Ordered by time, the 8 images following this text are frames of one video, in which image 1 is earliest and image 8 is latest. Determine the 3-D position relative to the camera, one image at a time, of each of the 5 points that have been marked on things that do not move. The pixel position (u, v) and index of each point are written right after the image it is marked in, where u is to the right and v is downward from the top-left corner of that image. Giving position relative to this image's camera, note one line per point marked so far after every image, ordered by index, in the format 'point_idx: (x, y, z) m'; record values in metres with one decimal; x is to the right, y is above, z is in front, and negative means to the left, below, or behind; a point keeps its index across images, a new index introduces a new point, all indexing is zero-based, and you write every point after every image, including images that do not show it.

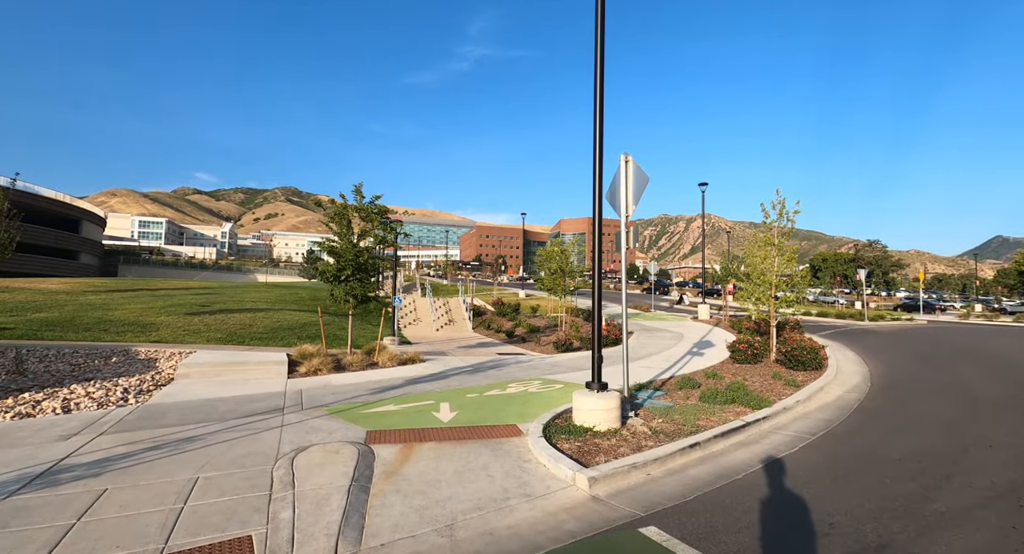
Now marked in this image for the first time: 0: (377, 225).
0: (-3.7, +1.4, +12.3) m
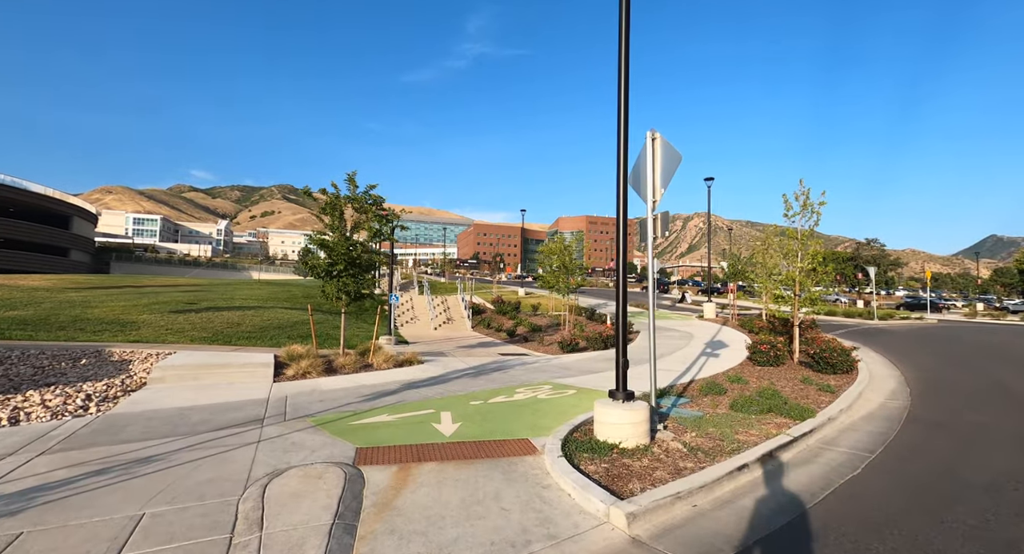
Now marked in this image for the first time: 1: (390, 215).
0: (-3.5, +1.6, +11.5) m
1: (-3.2, +1.6, +11.9) m
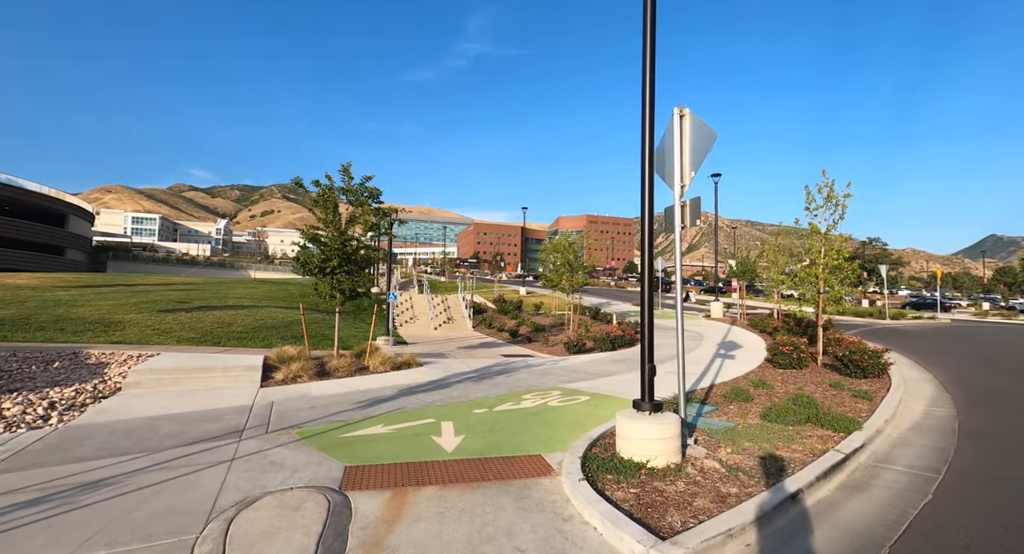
0: (-3.4, +1.6, +10.8) m
1: (-3.1, +1.7, +11.2) m
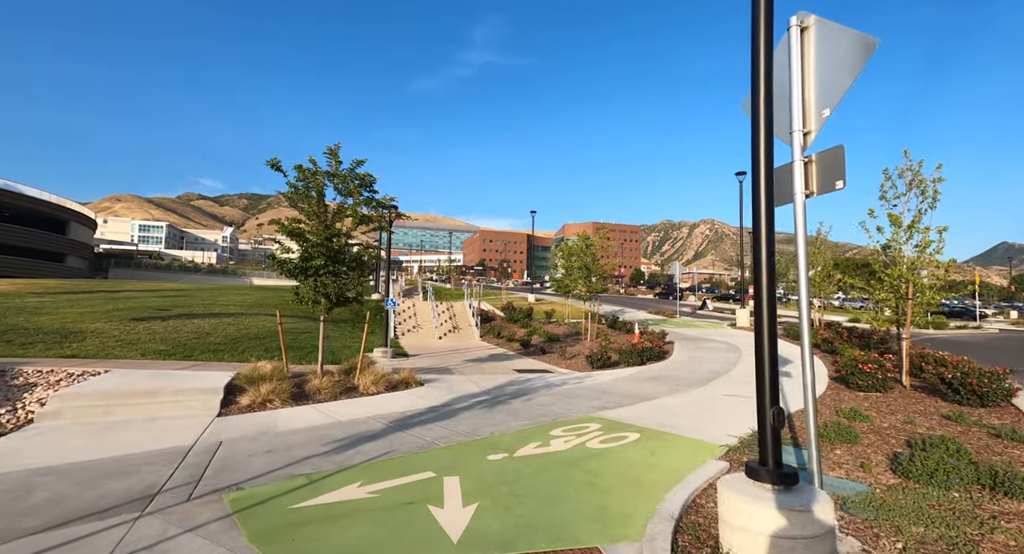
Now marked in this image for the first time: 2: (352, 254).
0: (-3.1, +1.6, +9.1) m
1: (-2.7, +1.7, +9.5) m
2: (-3.4, +0.5, +9.6) m
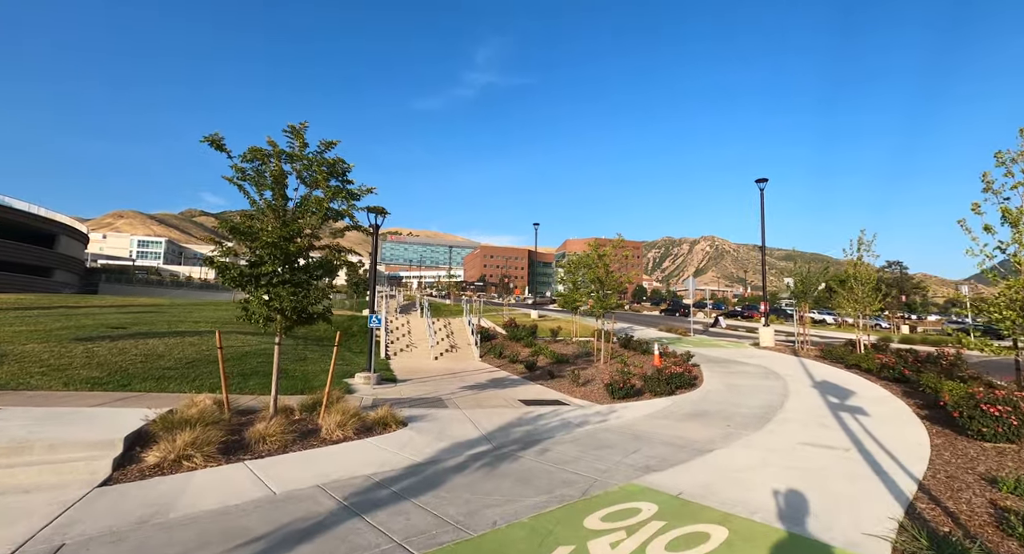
0: (-2.9, +1.4, +7.2) m
1: (-2.6, +1.5, +7.6) m
2: (-3.3, +0.3, +7.6) m
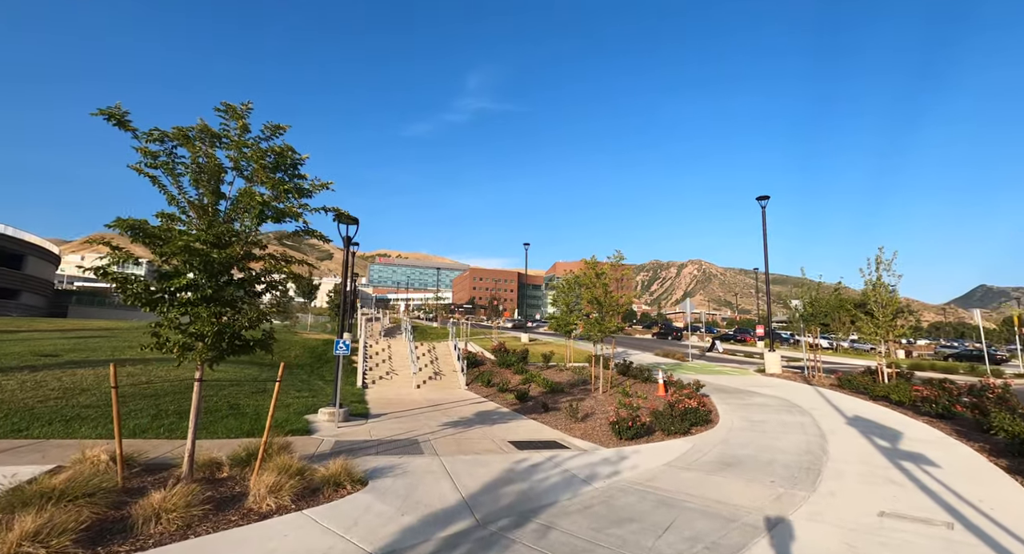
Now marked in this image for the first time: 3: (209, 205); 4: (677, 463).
0: (-3.1, +1.2, +5.7) m
1: (-2.7, +1.2, +6.1) m
2: (-3.4, +0.1, +6.0) m
3: (-3.9, +0.9, +5.8) m
4: (+2.7, -3.0, +7.3) m
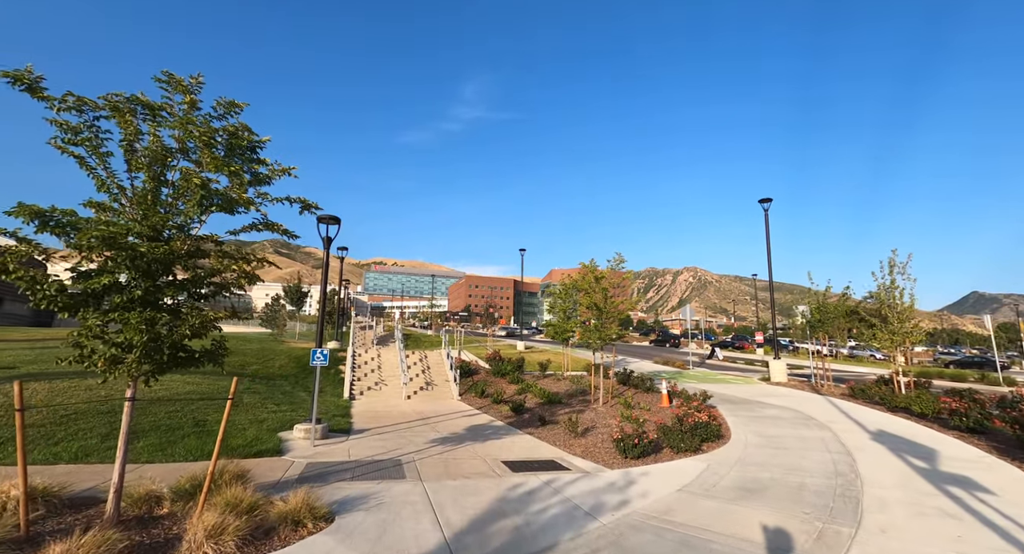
0: (-3.1, +1.2, +4.8) m
1: (-2.8, +1.2, +5.3) m
2: (-3.5, +0.1, +5.2) m
3: (-4.0, +0.9, +4.9) m
4: (+2.6, -3.0, +6.4) m
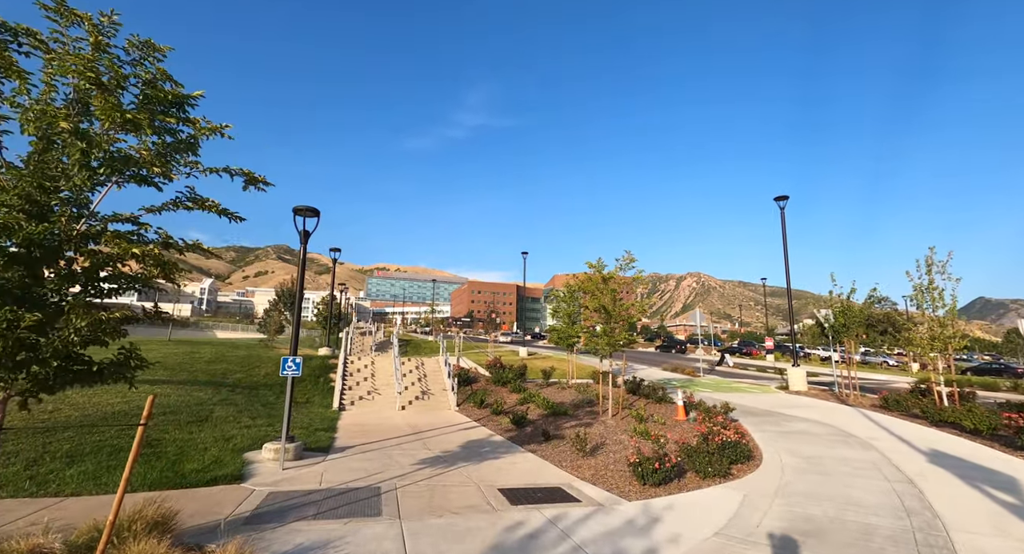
0: (-3.2, +1.3, +3.7) m
1: (-2.8, +1.3, +4.1) m
2: (-3.6, +0.2, +4.0) m
3: (-4.0, +1.0, +3.8) m
4: (+2.6, -2.9, +5.2) m
